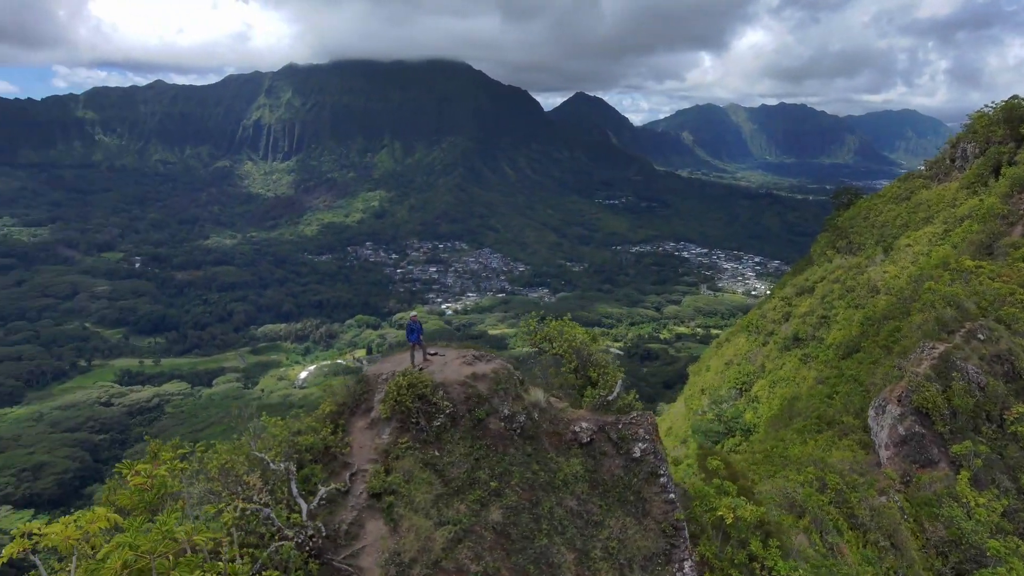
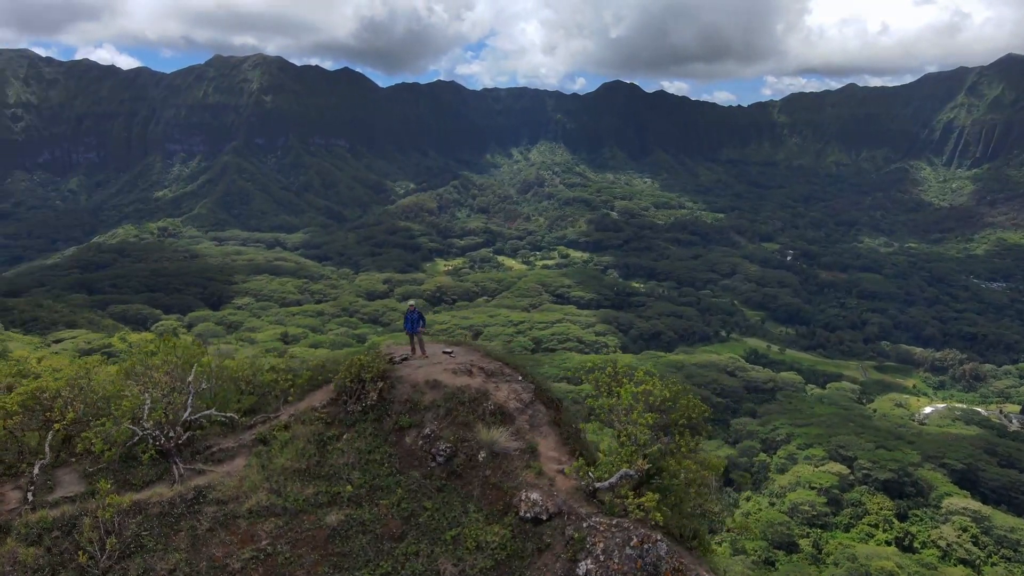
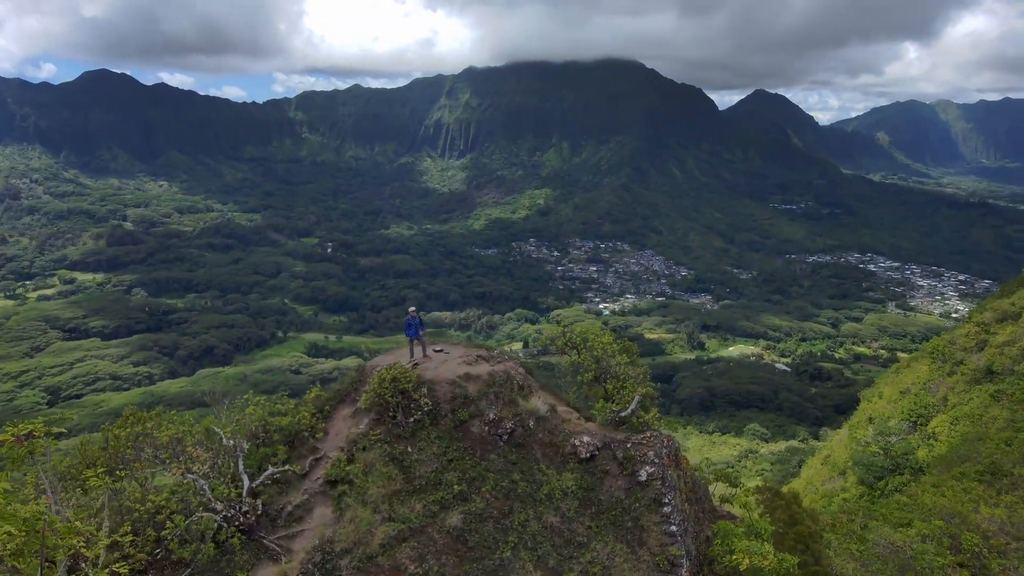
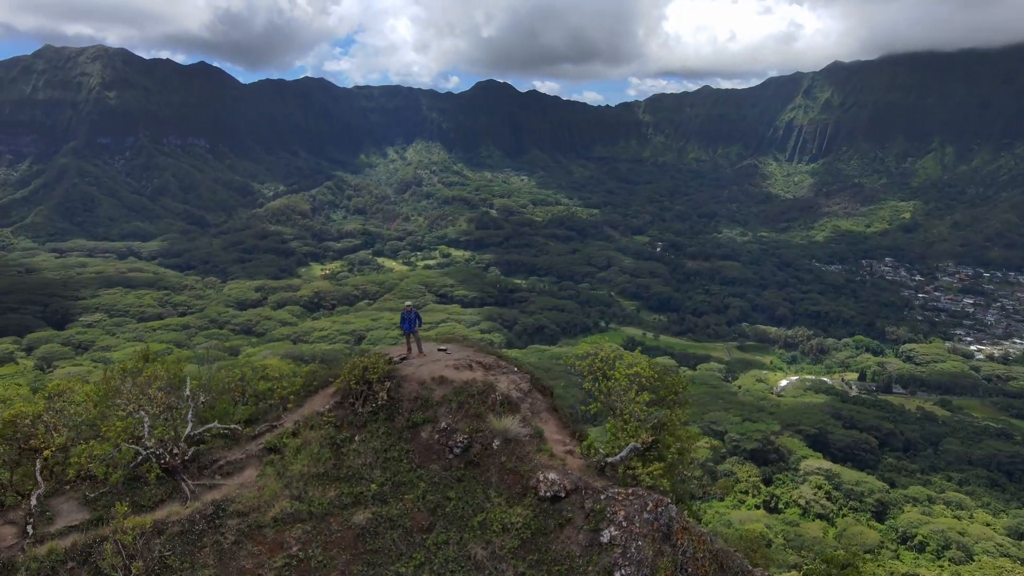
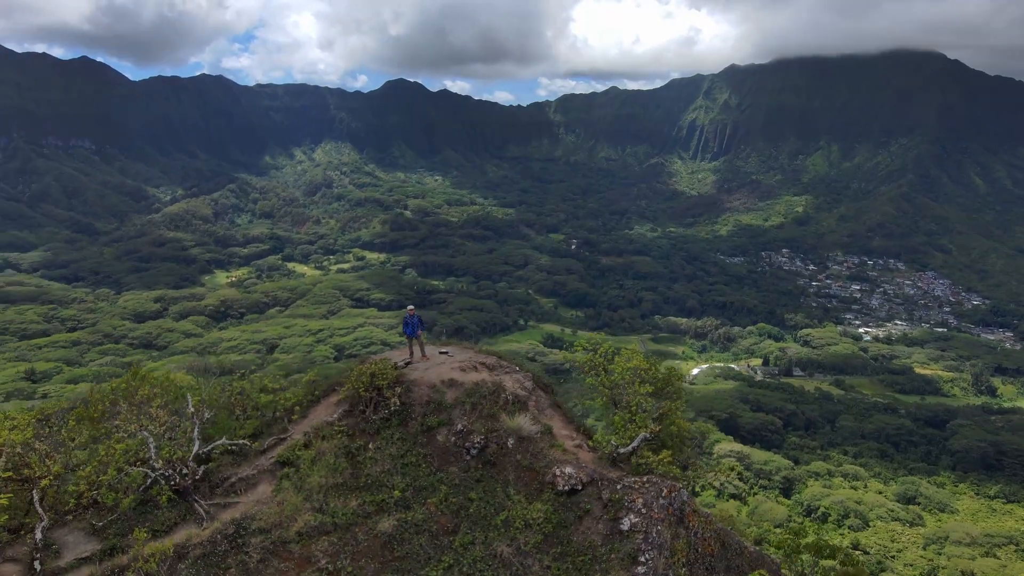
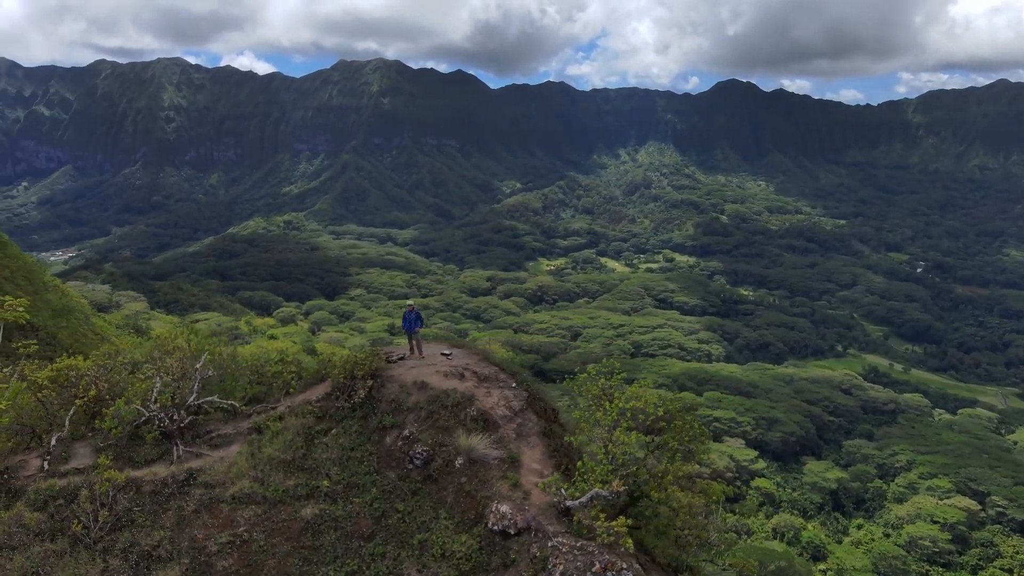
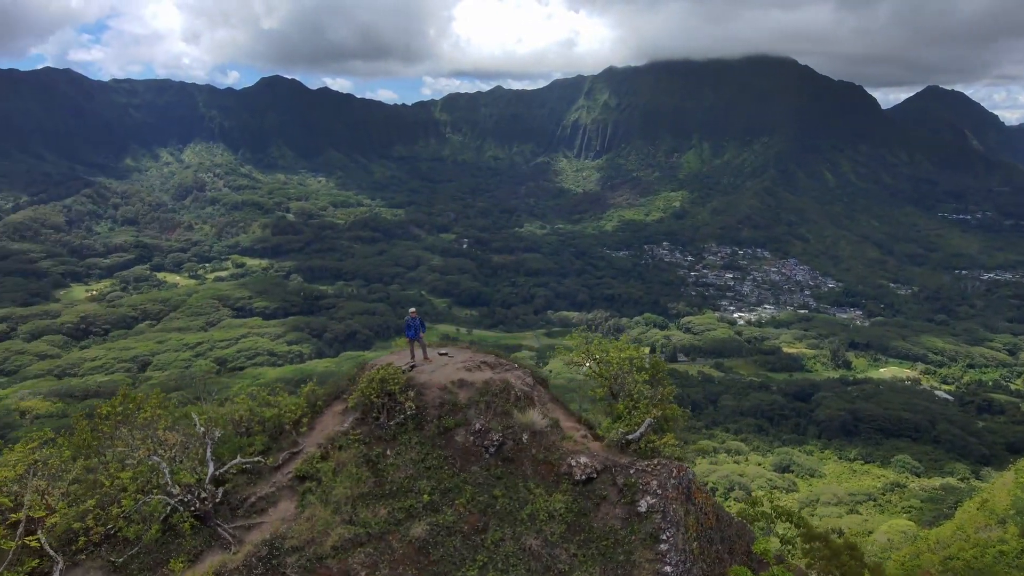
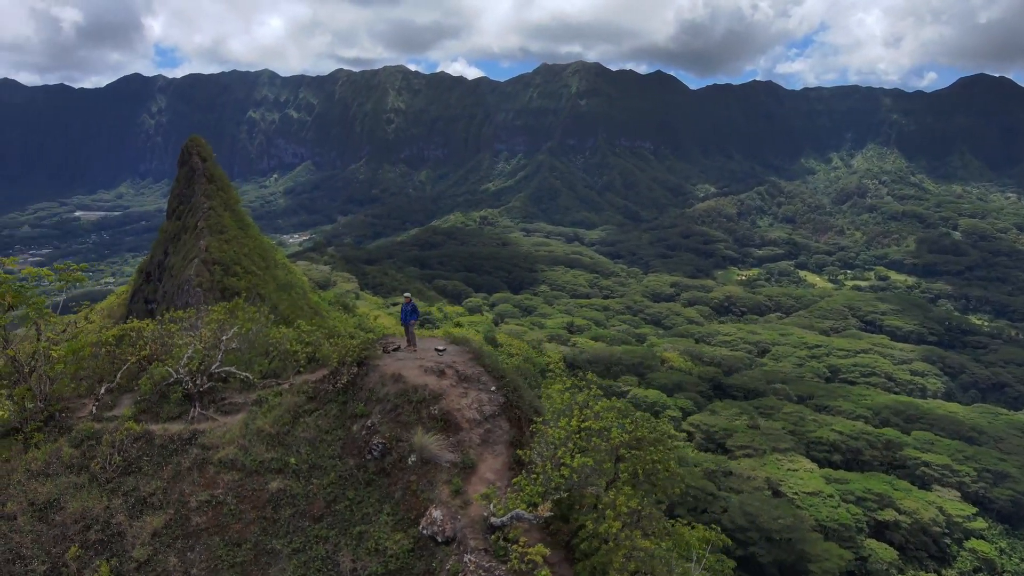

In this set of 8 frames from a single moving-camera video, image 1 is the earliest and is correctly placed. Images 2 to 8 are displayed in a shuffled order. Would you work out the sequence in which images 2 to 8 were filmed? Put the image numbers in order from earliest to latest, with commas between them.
3, 7, 5, 4, 2, 6, 8
